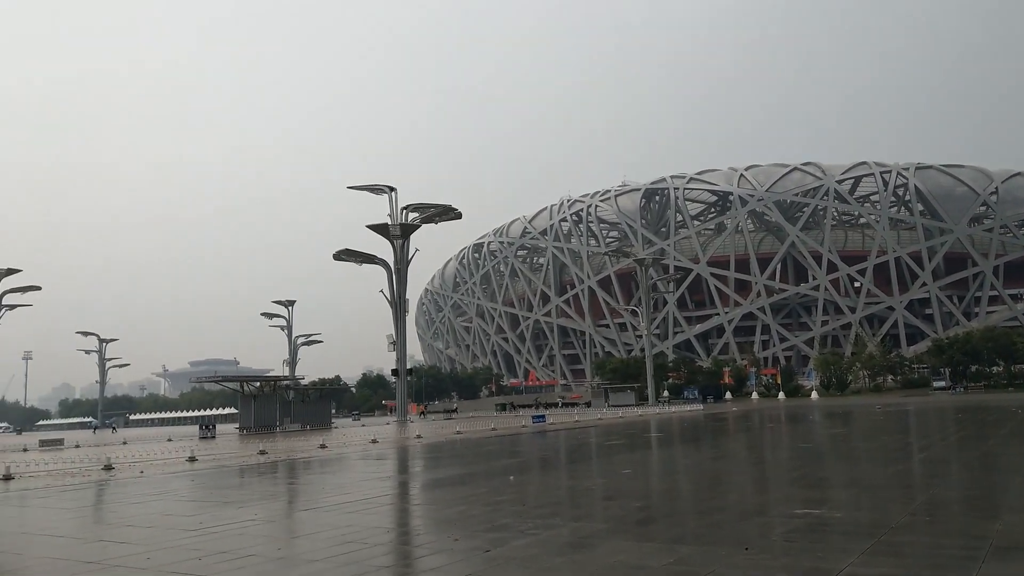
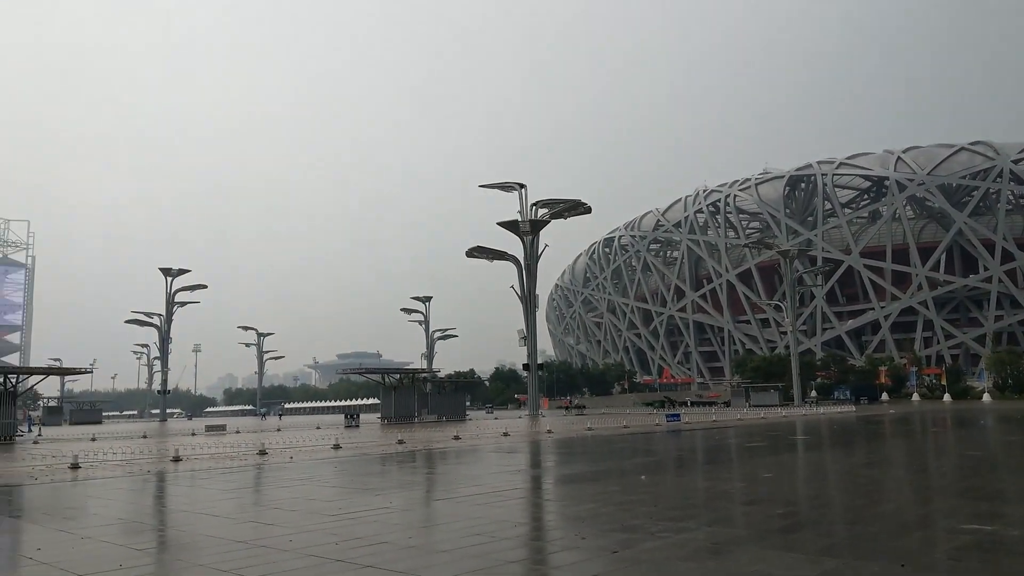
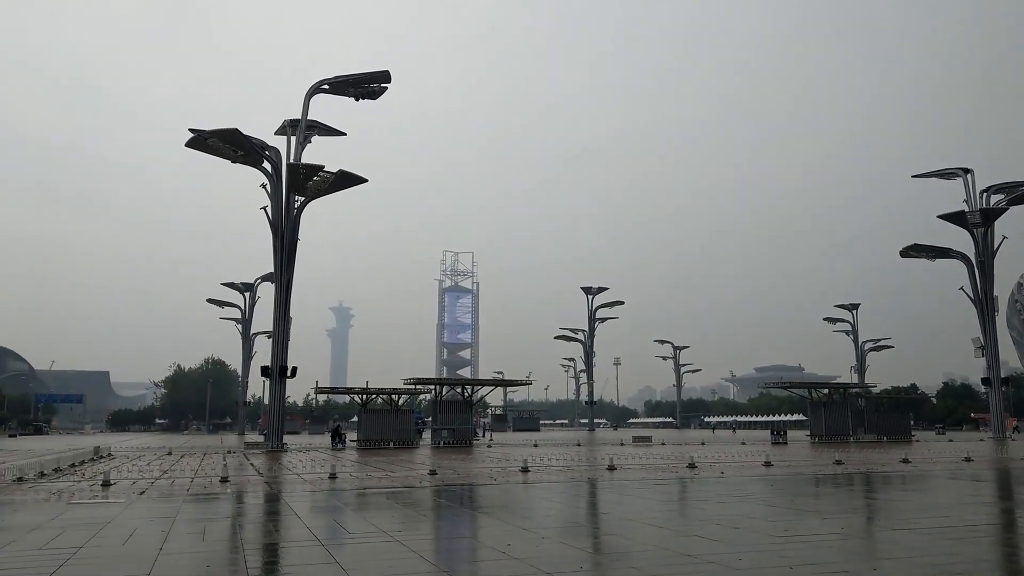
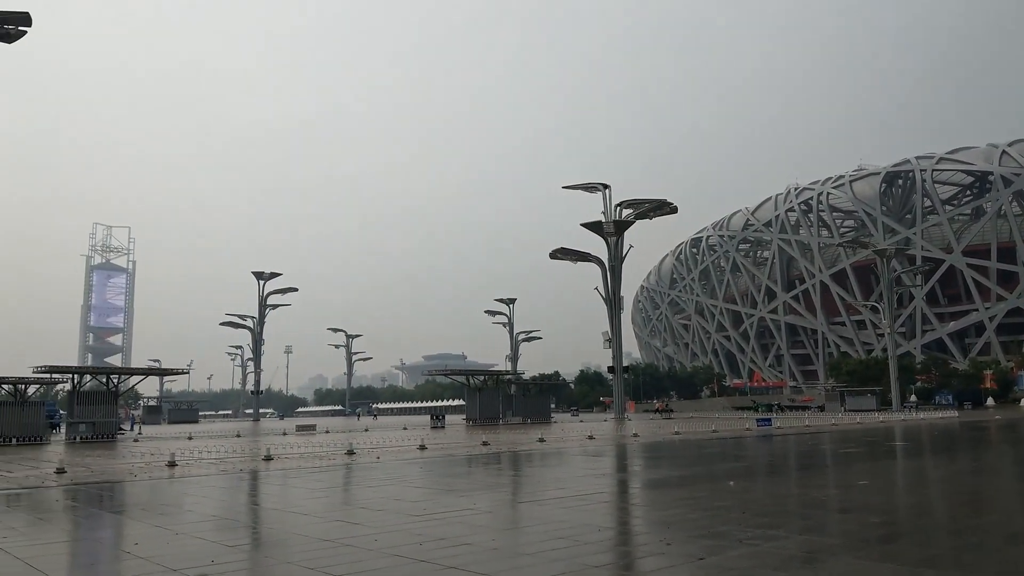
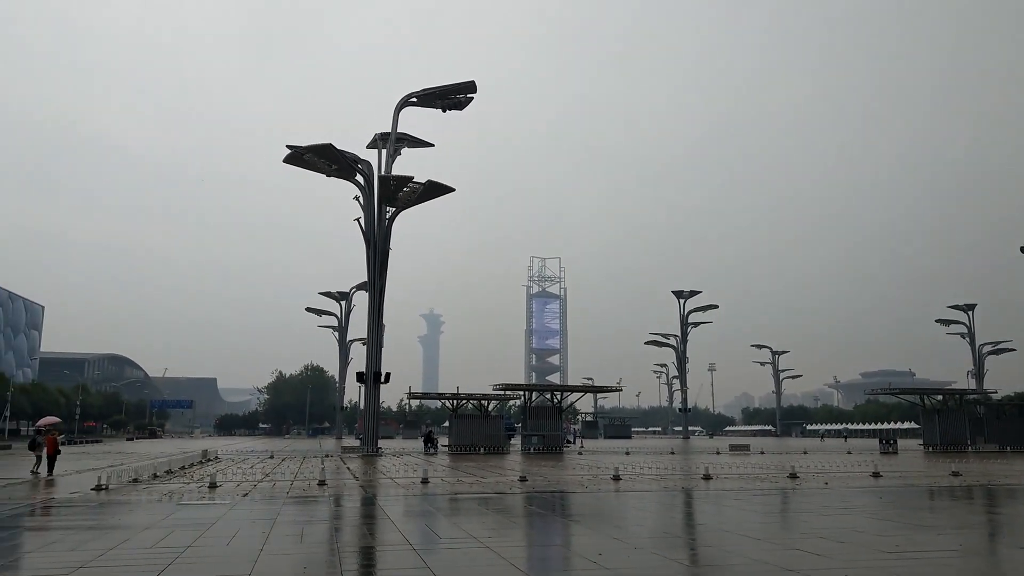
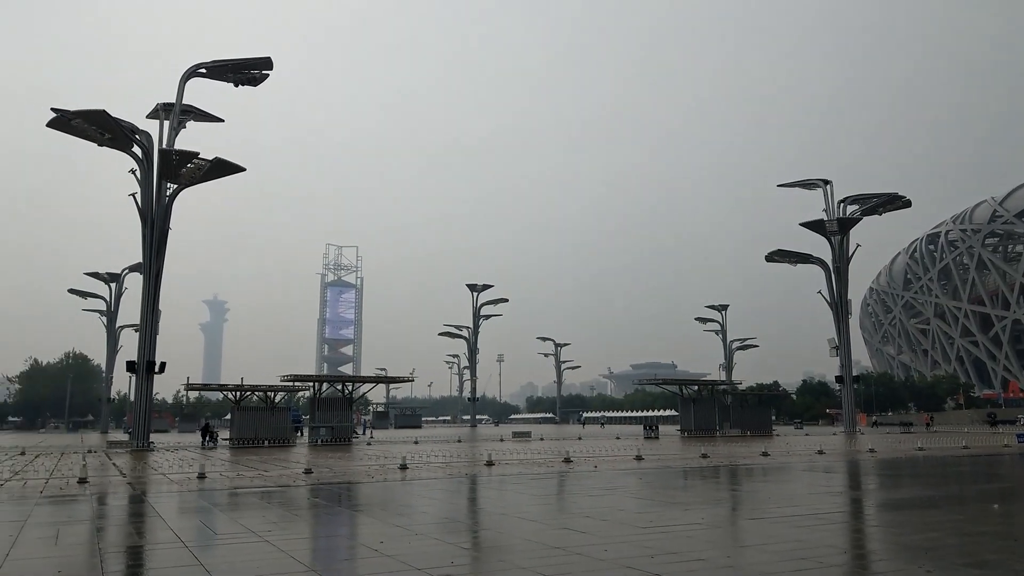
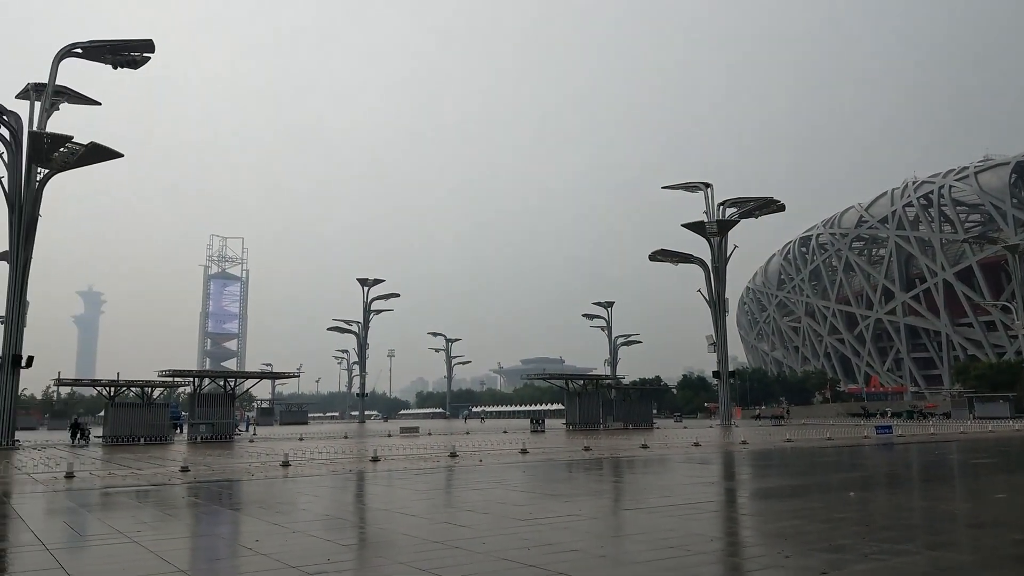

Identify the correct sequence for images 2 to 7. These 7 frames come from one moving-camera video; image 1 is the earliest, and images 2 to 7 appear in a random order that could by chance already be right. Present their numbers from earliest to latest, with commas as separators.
2, 4, 7, 6, 3, 5
